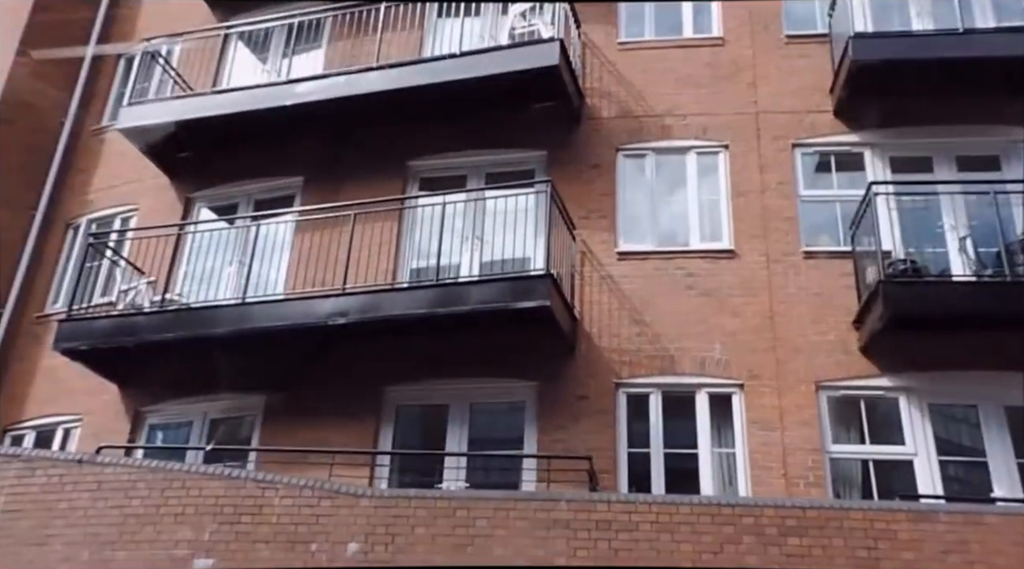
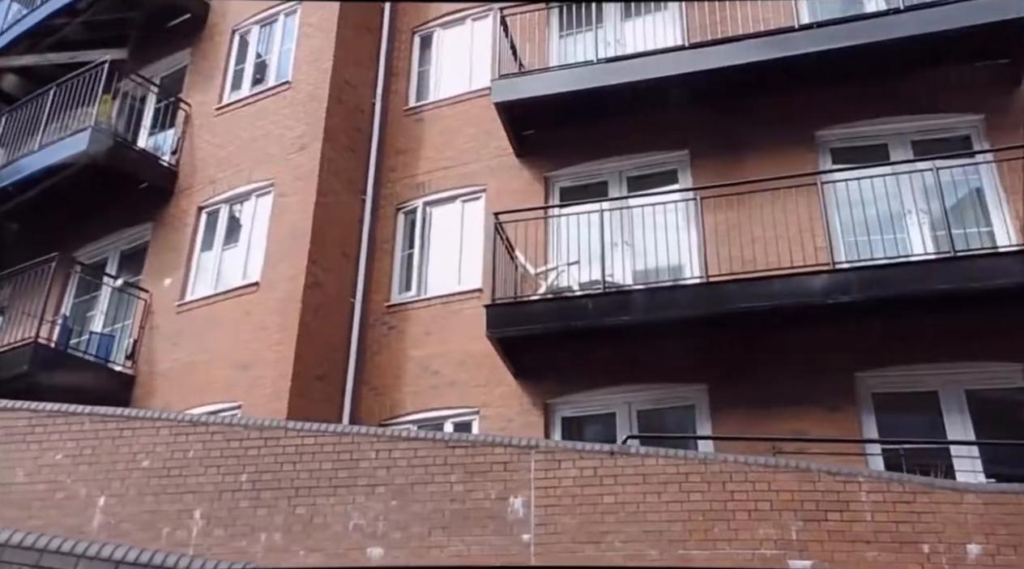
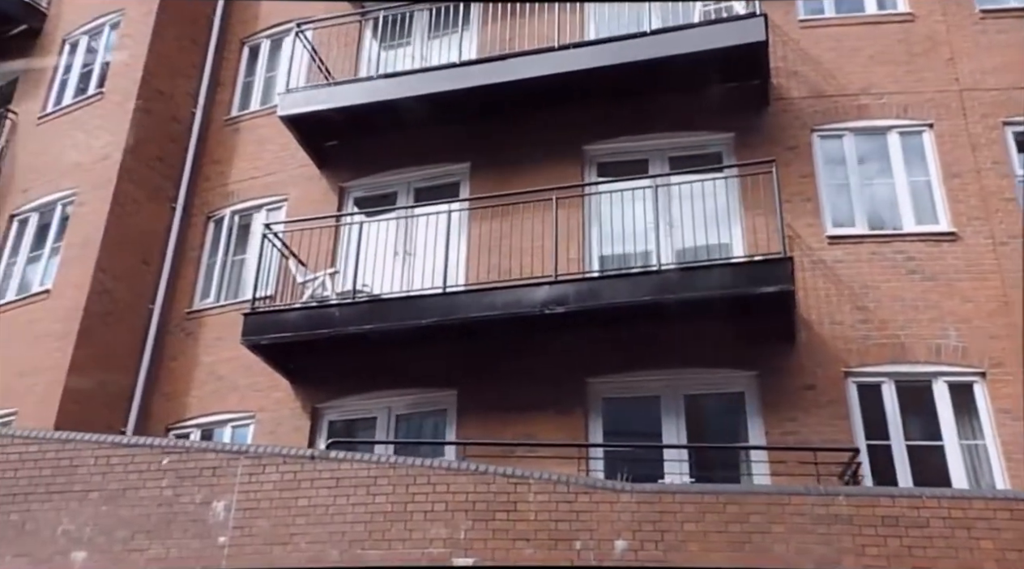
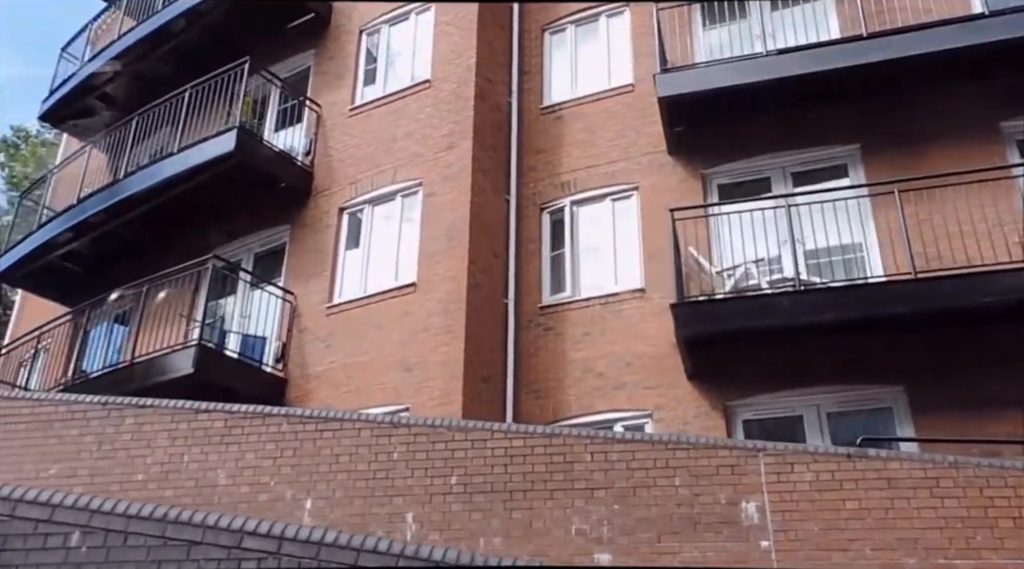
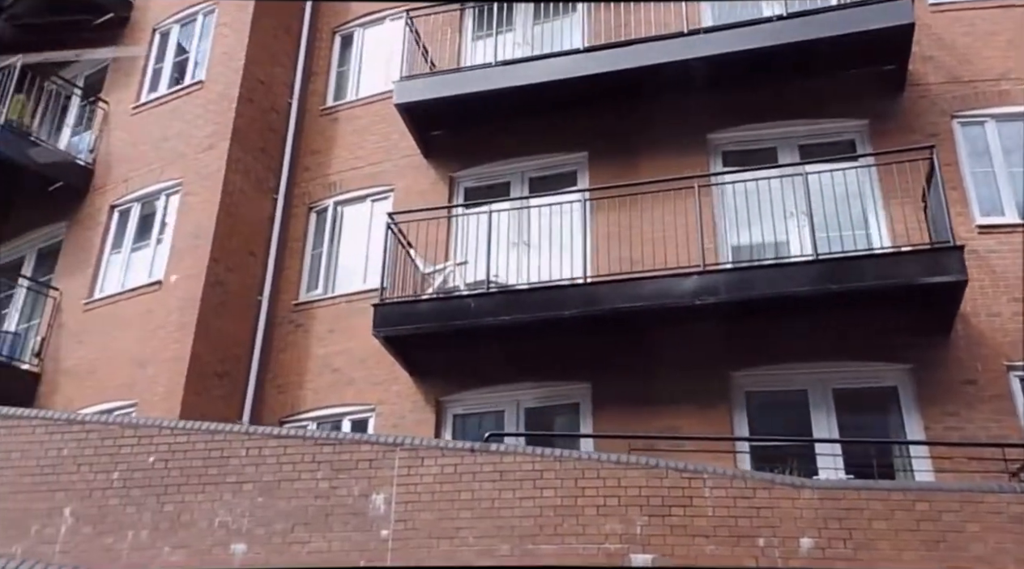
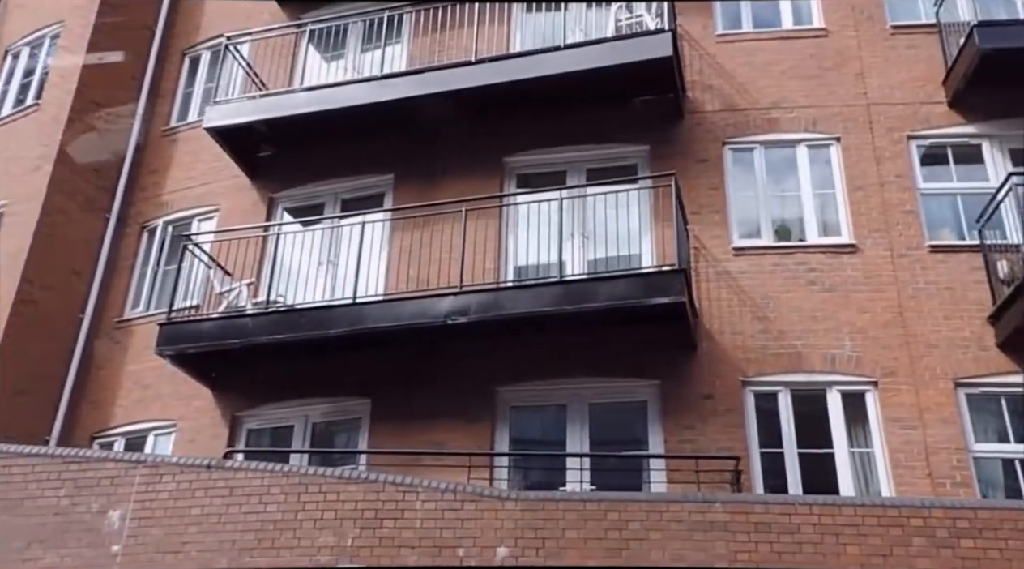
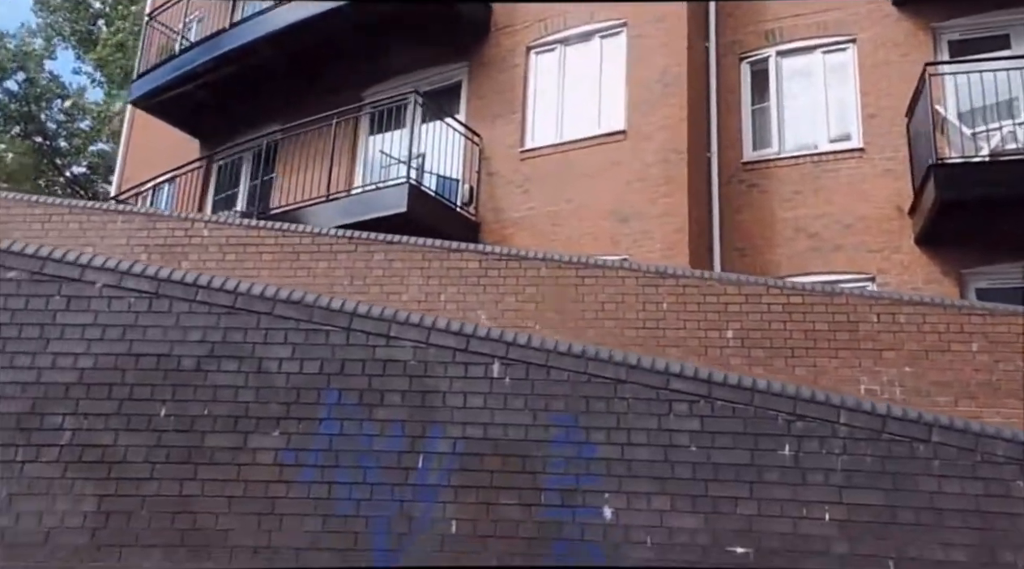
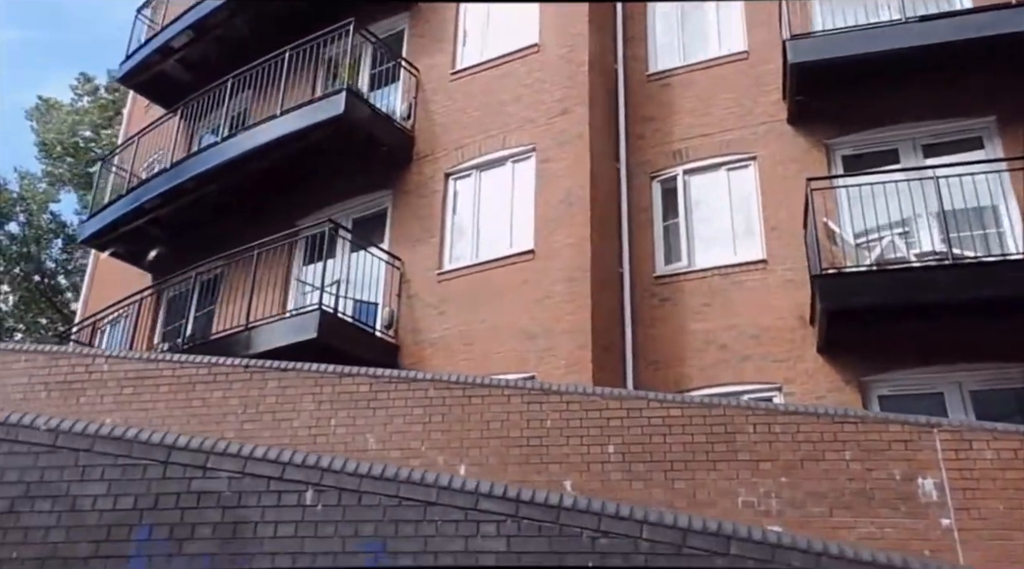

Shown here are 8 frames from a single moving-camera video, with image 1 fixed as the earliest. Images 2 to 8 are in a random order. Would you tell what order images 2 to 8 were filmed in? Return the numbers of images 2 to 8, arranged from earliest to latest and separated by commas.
6, 3, 5, 2, 4, 8, 7
